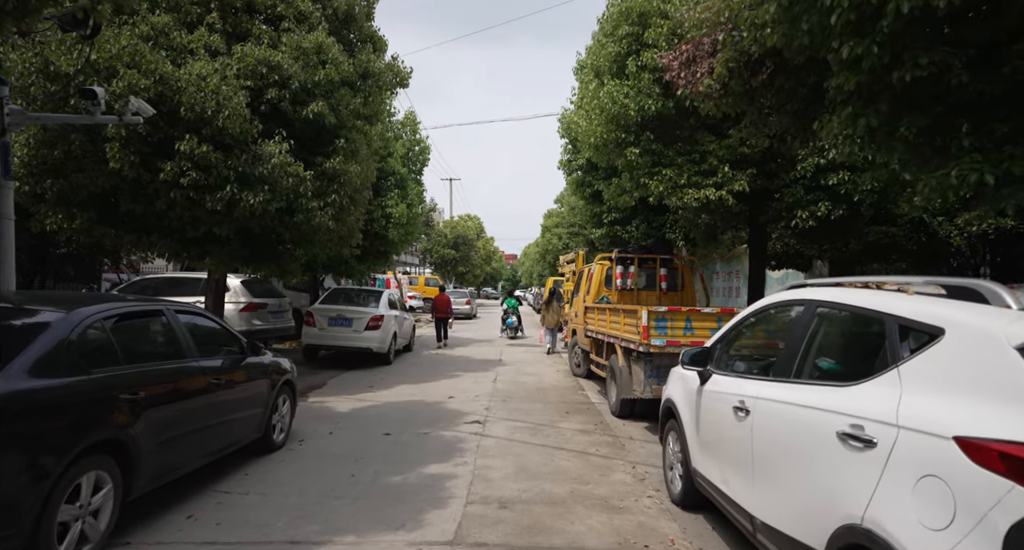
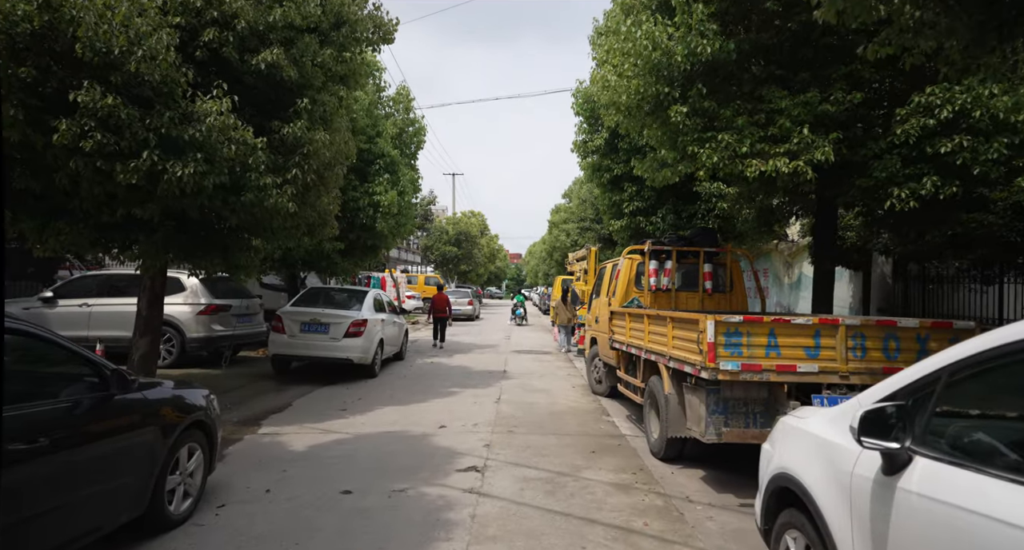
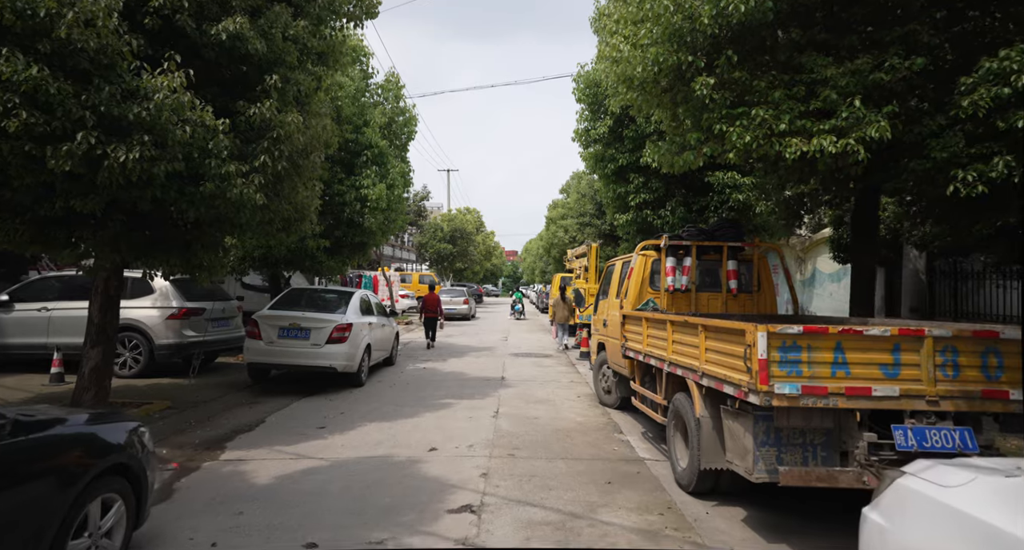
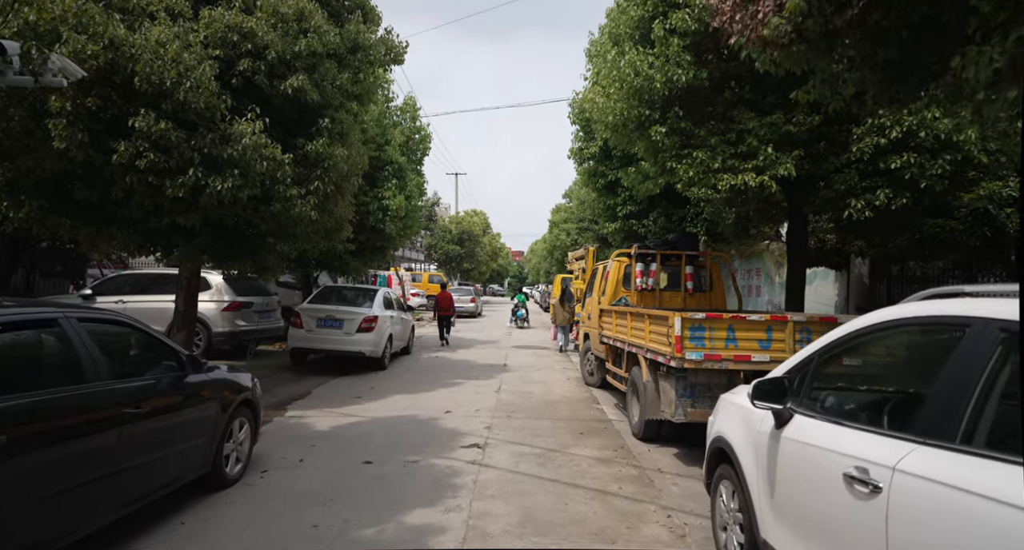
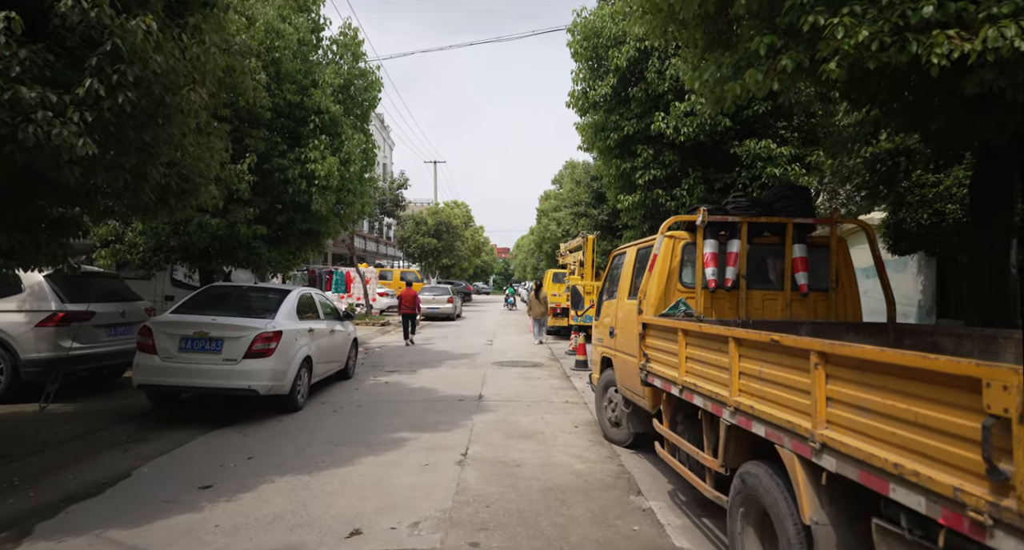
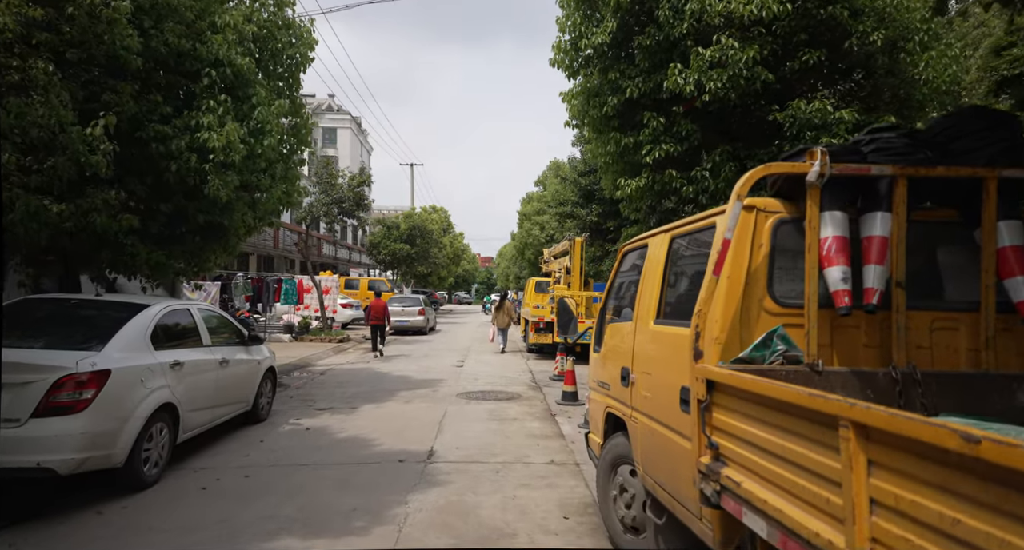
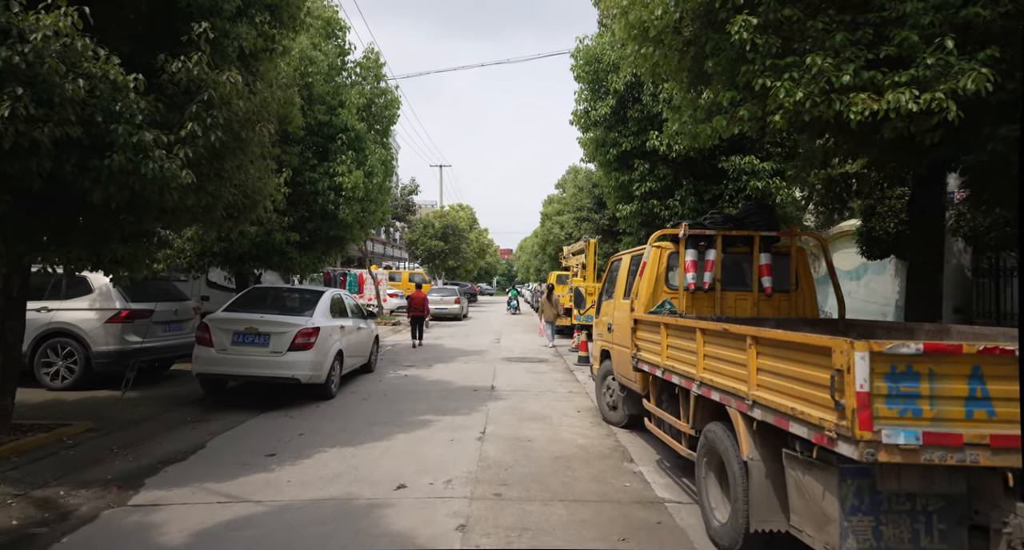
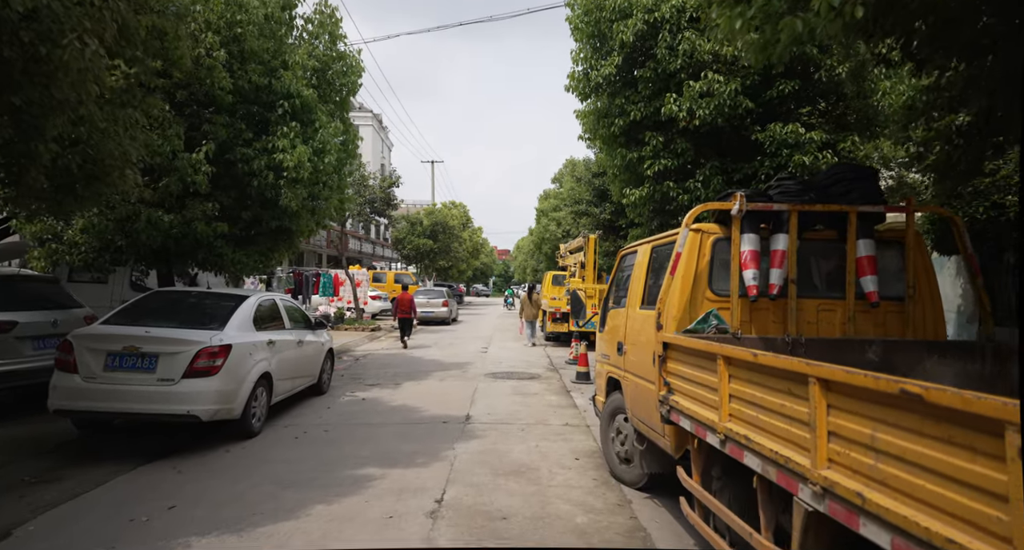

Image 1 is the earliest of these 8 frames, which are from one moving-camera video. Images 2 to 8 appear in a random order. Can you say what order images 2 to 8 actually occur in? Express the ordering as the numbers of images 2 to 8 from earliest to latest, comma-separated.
4, 2, 3, 7, 5, 8, 6
